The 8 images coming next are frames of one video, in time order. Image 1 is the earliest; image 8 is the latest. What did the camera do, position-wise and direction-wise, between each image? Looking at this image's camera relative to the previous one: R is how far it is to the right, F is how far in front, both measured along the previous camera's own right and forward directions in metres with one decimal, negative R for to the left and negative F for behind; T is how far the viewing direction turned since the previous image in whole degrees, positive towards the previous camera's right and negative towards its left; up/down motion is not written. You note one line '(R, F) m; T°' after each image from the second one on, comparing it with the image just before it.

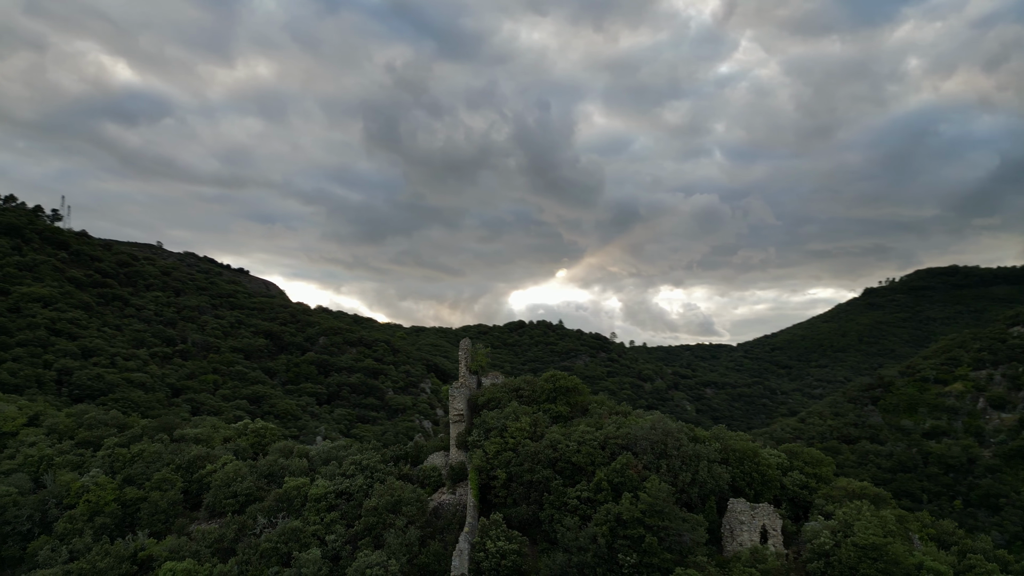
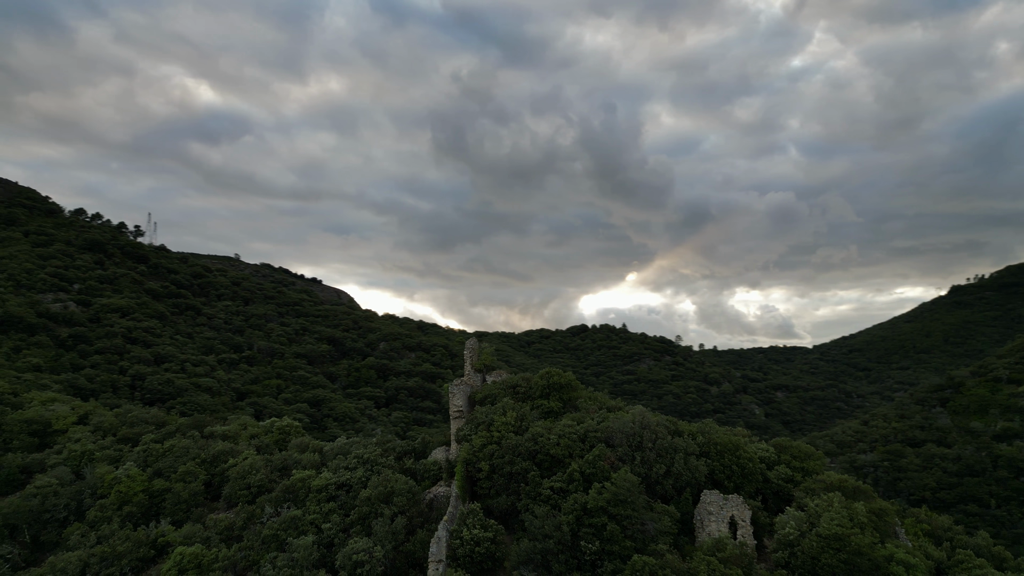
(+2.0, -0.5) m; -5°
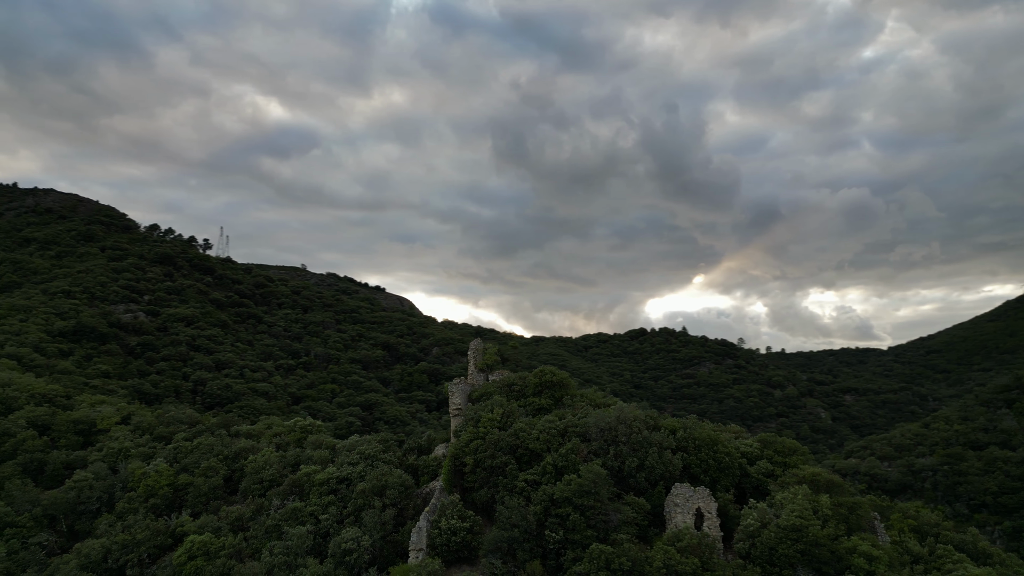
(+1.9, -0.5) m; -5°
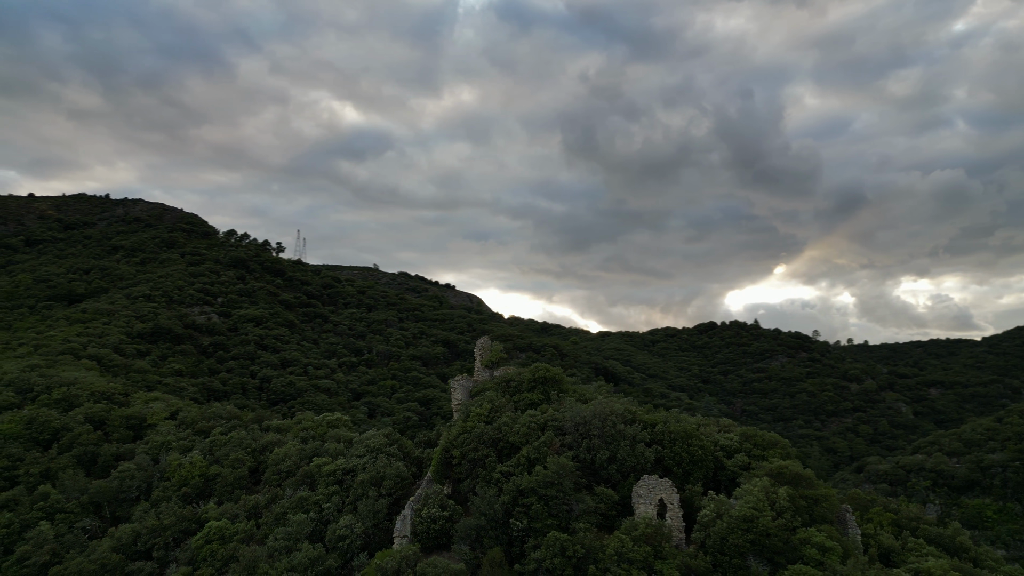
(+2.2, -0.6) m; -6°
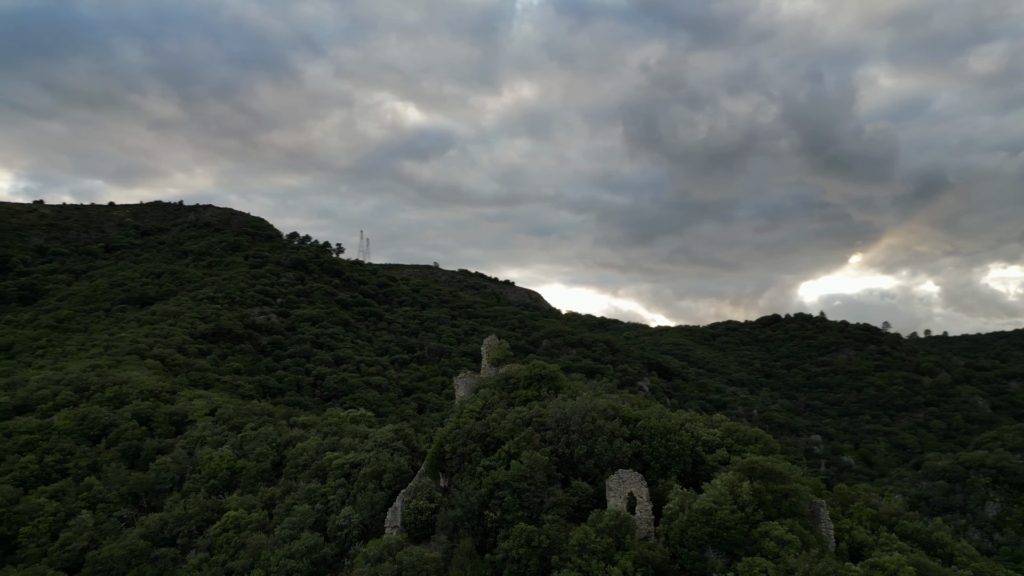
(+1.9, -0.5) m; -5°
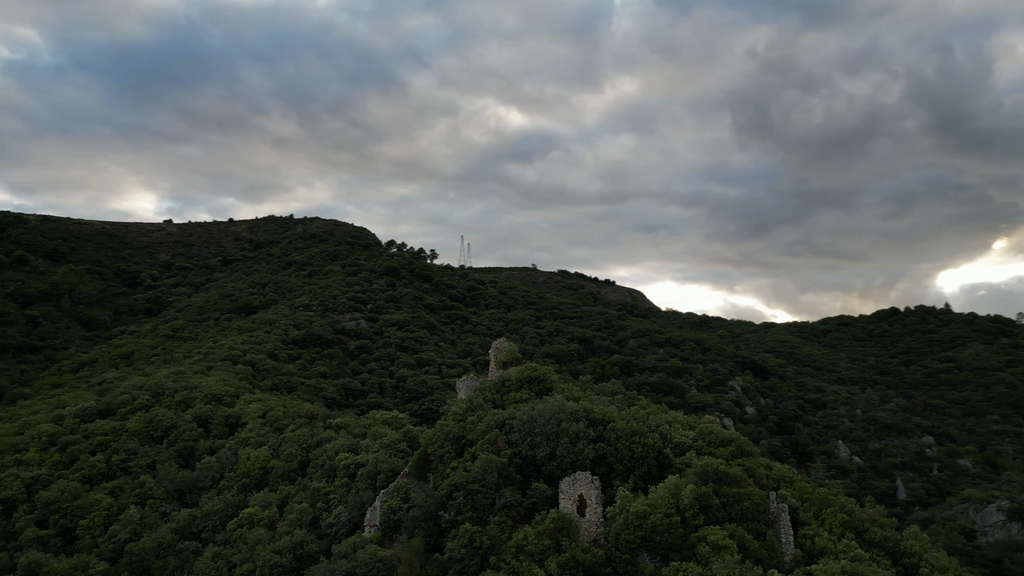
(+3.3, 0.0) m; -9°
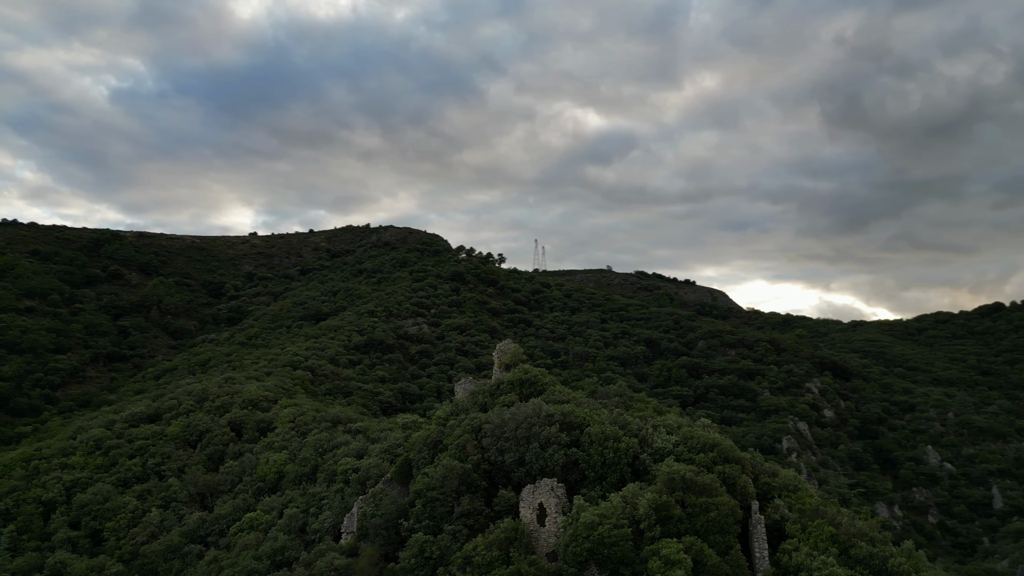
(+2.5, +0.9) m; -6°
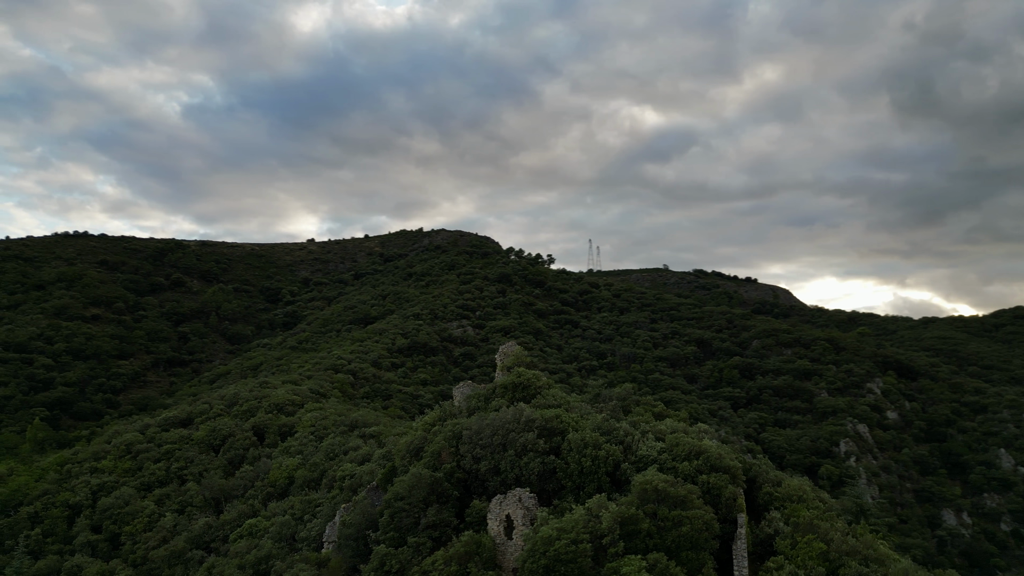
(+1.7, +0.9) m; -5°
